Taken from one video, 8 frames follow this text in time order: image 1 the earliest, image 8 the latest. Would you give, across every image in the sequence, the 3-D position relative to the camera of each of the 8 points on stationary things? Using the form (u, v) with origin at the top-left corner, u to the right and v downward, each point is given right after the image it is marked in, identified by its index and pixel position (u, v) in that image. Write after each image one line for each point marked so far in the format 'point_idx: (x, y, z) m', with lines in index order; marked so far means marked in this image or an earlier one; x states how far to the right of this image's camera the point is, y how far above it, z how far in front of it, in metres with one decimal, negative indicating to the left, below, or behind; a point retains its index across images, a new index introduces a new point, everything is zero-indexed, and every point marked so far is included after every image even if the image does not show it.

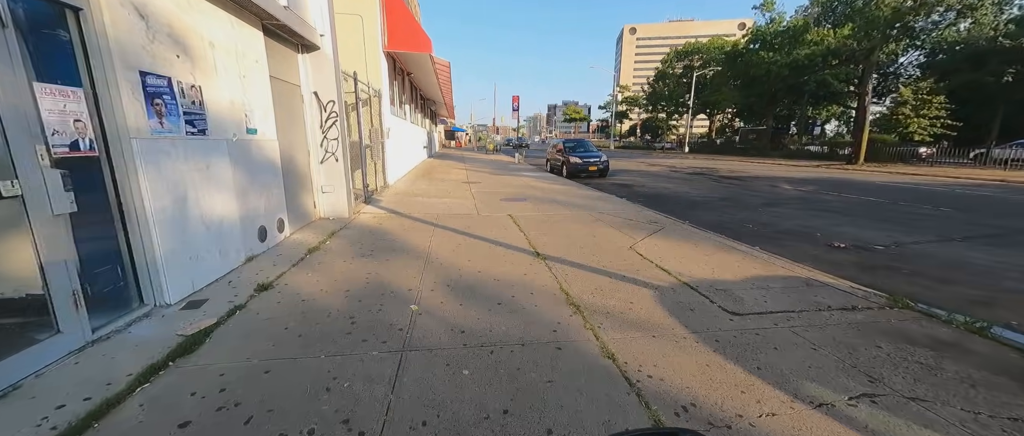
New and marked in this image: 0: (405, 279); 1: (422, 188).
0: (-1.1, -0.7, +3.8) m
1: (-2.6, +0.8, +10.3) m
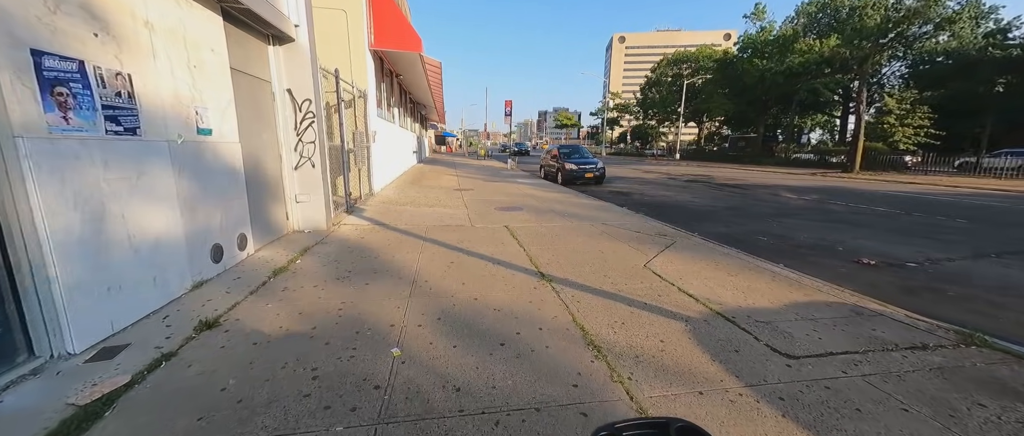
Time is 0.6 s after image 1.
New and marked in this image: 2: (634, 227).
0: (-1.1, -0.8, +3.2) m
1: (-2.7, +0.6, +9.6) m
2: (+2.3, -0.2, +6.8) m
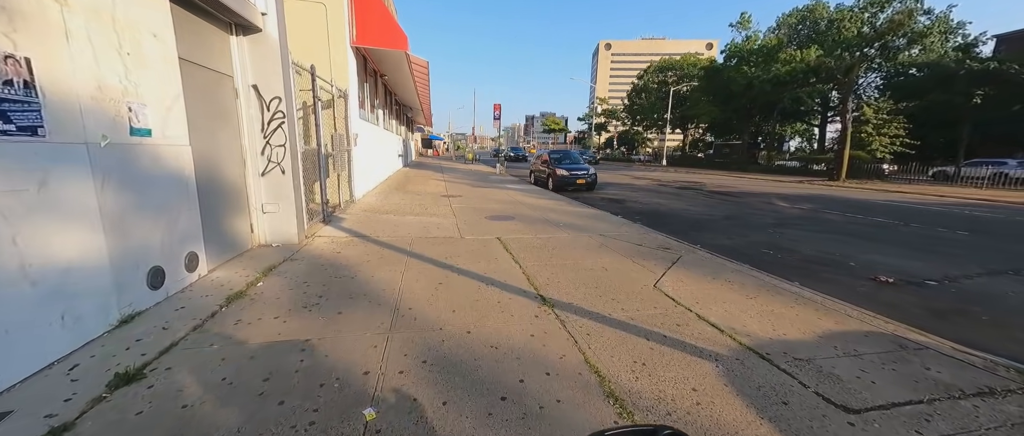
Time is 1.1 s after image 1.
0: (-1.1, -1.0, +2.6) m
1: (-3.0, +0.4, +9.0) m
2: (+2.2, -0.4, +6.4) m
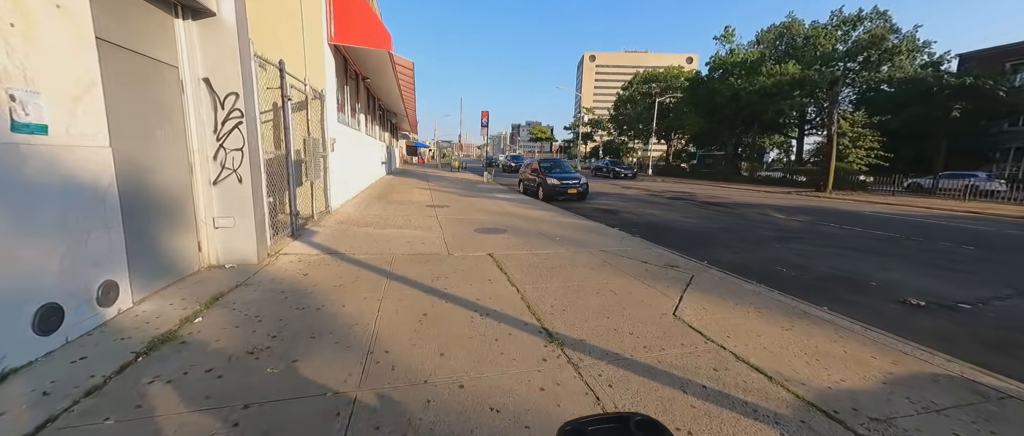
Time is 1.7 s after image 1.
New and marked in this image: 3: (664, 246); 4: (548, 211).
0: (-1.1, -1.1, +2.0) m
1: (-3.2, +0.1, +8.3) m
2: (+2.0, -0.6, +5.8) m
3: (+2.9, -0.5, +6.9) m
4: (+1.1, +0.2, +10.6) m
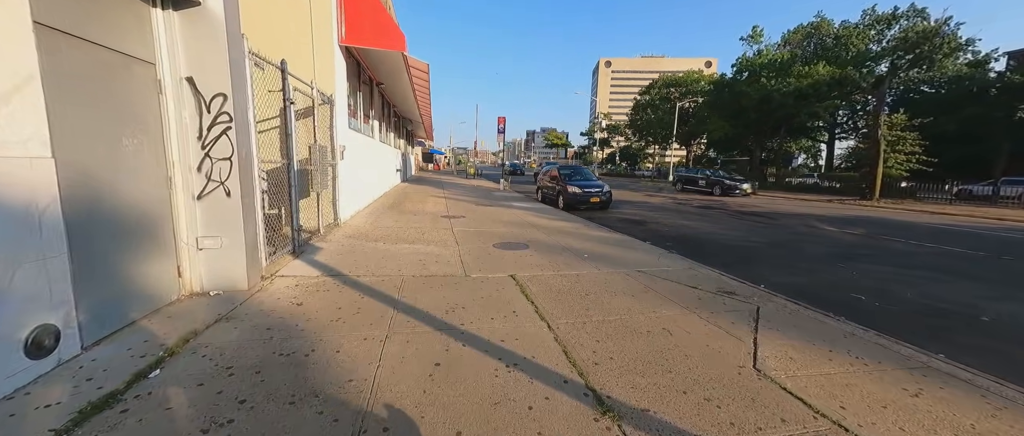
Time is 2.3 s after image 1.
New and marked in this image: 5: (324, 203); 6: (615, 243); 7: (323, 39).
0: (-0.9, -1.3, +1.3) m
1: (-2.7, -0.2, +7.7) m
2: (+2.4, -0.9, +5.0) m
3: (+3.3, -0.8, +6.1) m
4: (+1.6, -0.1, +9.8) m
5: (-3.6, +0.3, +7.0) m
6: (+2.1, -0.5, +7.4) m
7: (-3.7, +3.5, +7.0) m
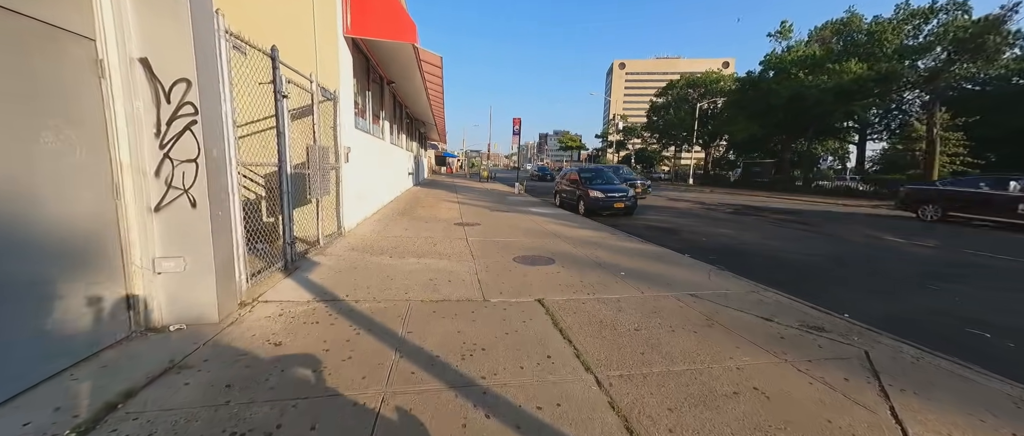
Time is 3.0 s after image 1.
0: (-0.7, -1.4, +0.5) m
1: (-2.3, -0.4, +7.0) m
2: (+2.7, -1.0, +4.1) m
3: (+3.7, -1.0, +5.1) m
4: (+2.1, -0.3, +8.9) m
5: (-3.2, +0.1, +6.2) m
6: (+2.5, -0.7, +6.5) m
7: (-3.3, +3.3, +6.3) m
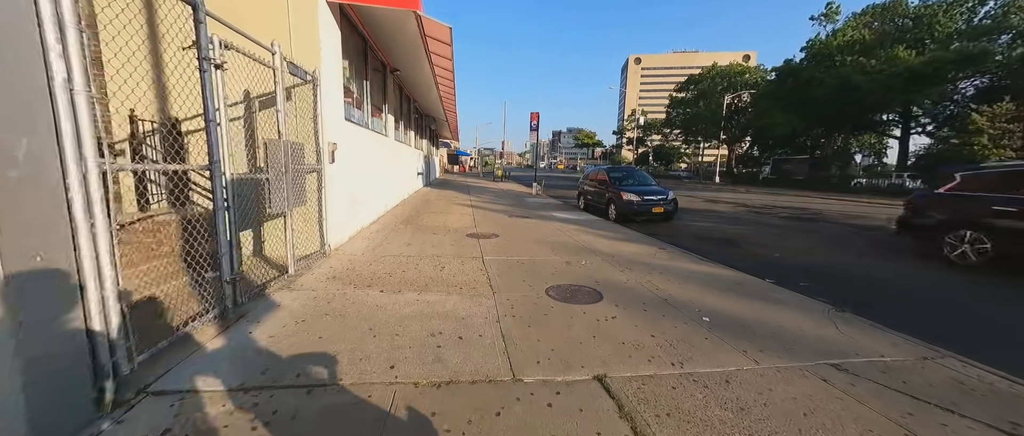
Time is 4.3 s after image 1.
0: (-0.5, -1.7, -1.0) m
1: (-1.9, -0.6, +5.5) m
2: (+3.1, -1.3, +2.5) m
3: (+4.1, -1.2, +3.5) m
4: (+2.6, -0.5, +7.3) m
5: (-2.8, -0.1, +4.8) m
6: (+3.0, -0.9, +4.8) m
7: (-2.9, +3.1, +4.9) m
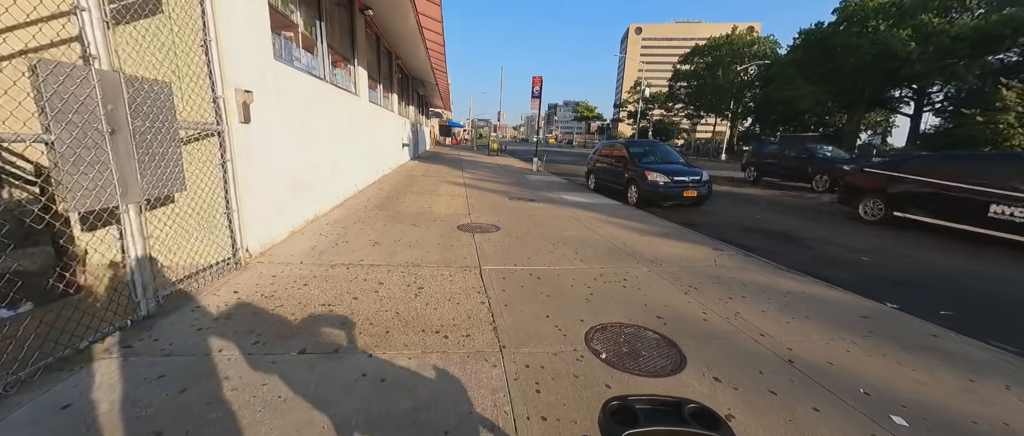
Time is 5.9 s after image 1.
0: (-0.2, -2.1, -2.8) m
1: (-1.7, -0.5, +3.7) m
2: (+3.2, -1.4, +0.8) m
3: (+4.2, -1.3, +1.8) m
4: (+2.7, -0.4, +5.5) m
5: (-2.7, -0.1, +2.9) m
6: (+3.1, -0.9, +3.1) m
7: (-2.7, +3.2, +2.7) m
